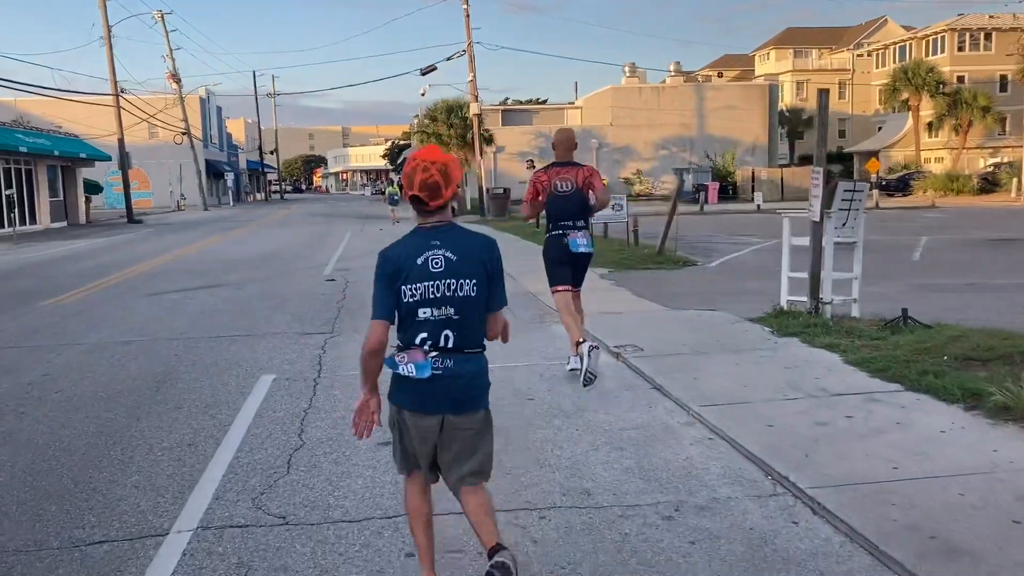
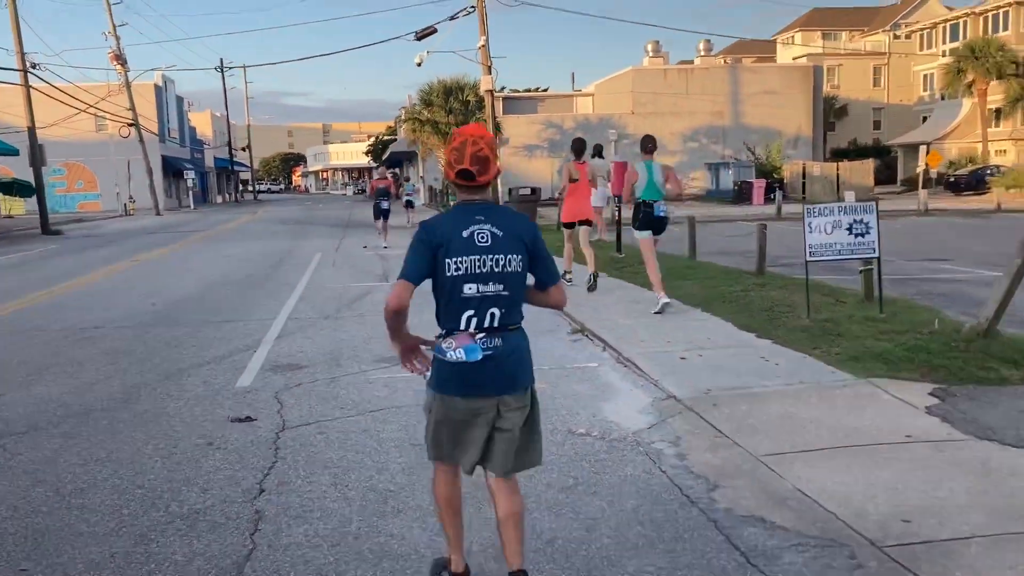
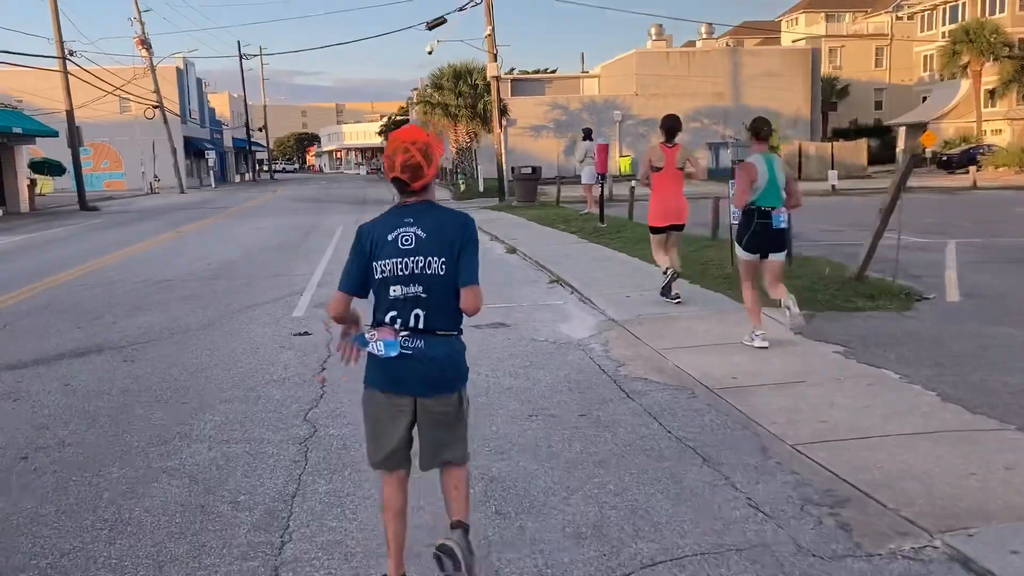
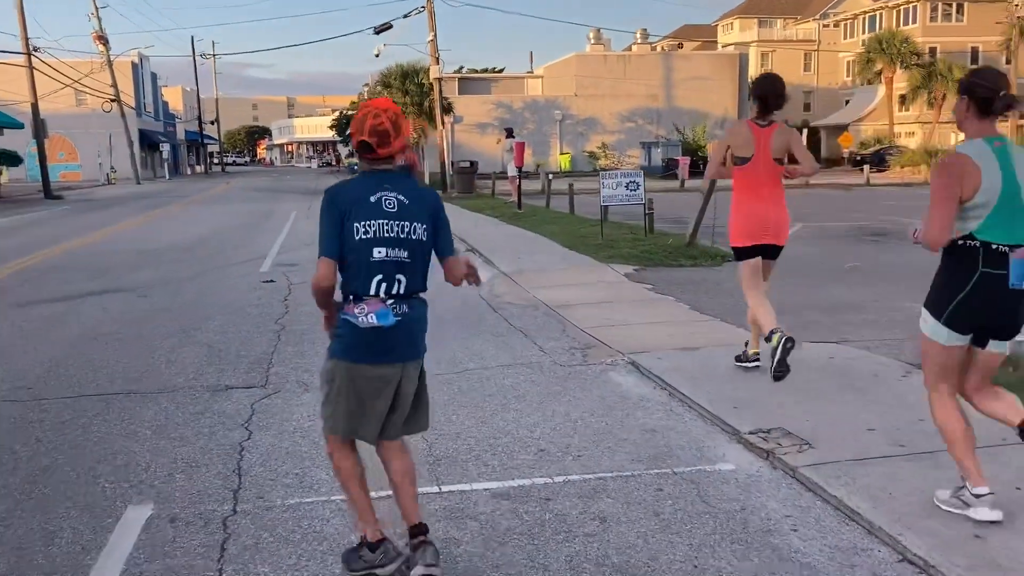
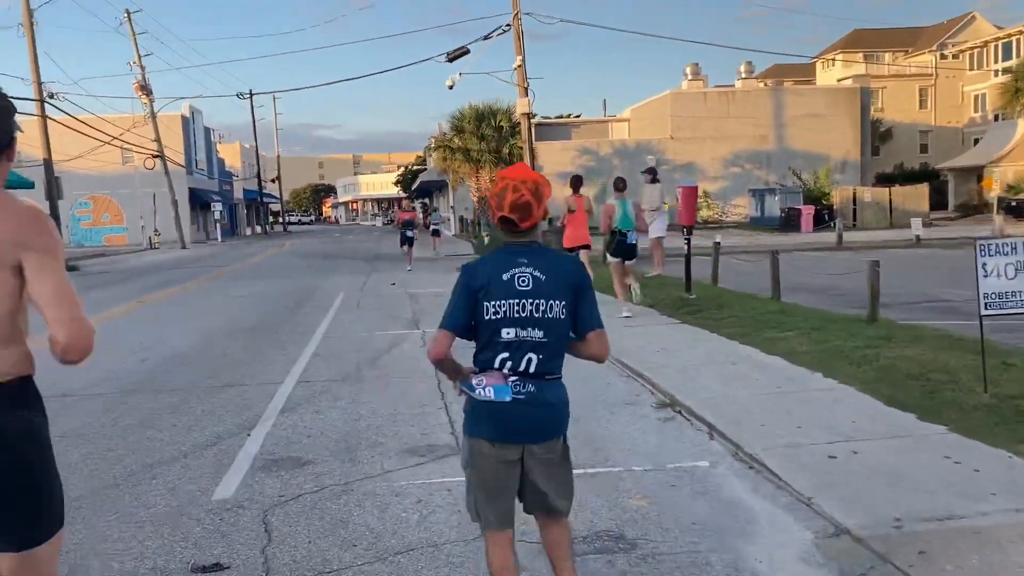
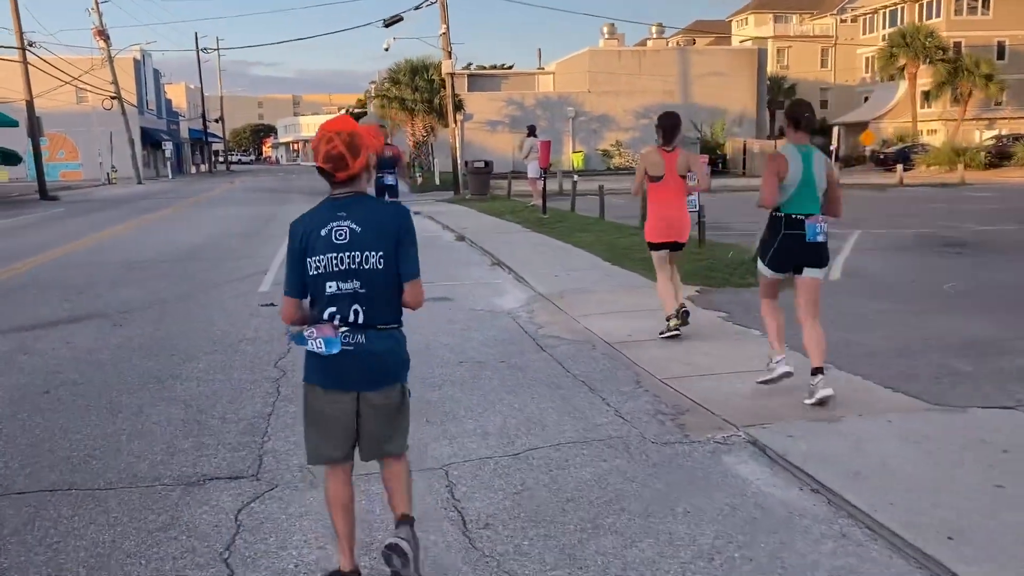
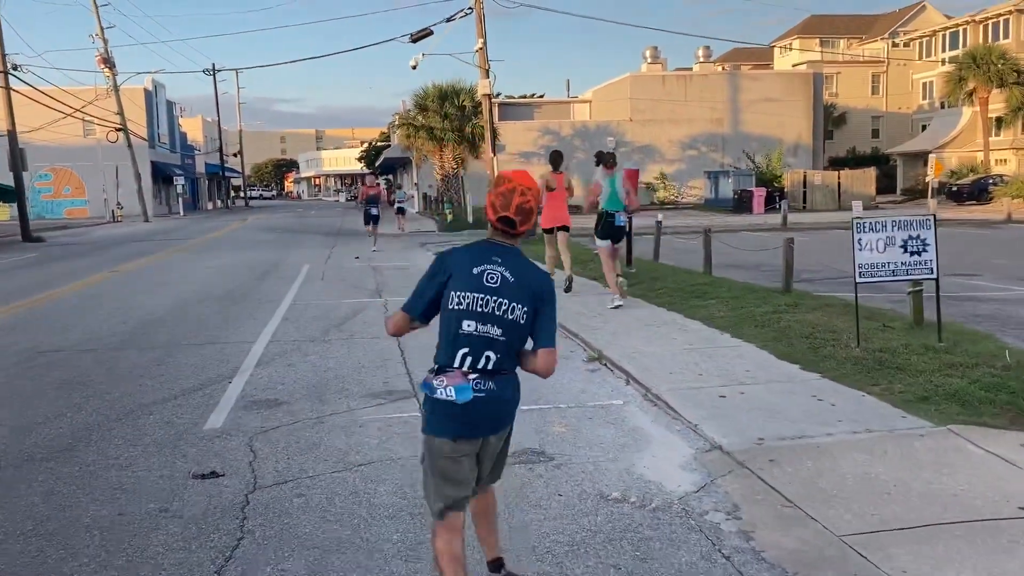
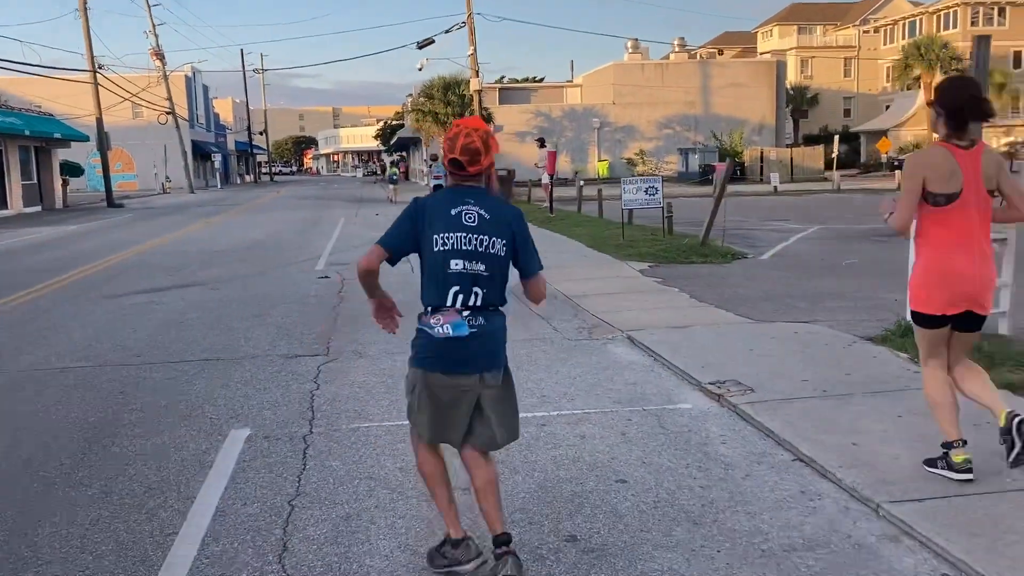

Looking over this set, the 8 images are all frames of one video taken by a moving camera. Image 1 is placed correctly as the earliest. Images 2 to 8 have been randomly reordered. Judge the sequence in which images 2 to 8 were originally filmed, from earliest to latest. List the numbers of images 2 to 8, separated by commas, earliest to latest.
8, 4, 6, 3, 2, 7, 5
